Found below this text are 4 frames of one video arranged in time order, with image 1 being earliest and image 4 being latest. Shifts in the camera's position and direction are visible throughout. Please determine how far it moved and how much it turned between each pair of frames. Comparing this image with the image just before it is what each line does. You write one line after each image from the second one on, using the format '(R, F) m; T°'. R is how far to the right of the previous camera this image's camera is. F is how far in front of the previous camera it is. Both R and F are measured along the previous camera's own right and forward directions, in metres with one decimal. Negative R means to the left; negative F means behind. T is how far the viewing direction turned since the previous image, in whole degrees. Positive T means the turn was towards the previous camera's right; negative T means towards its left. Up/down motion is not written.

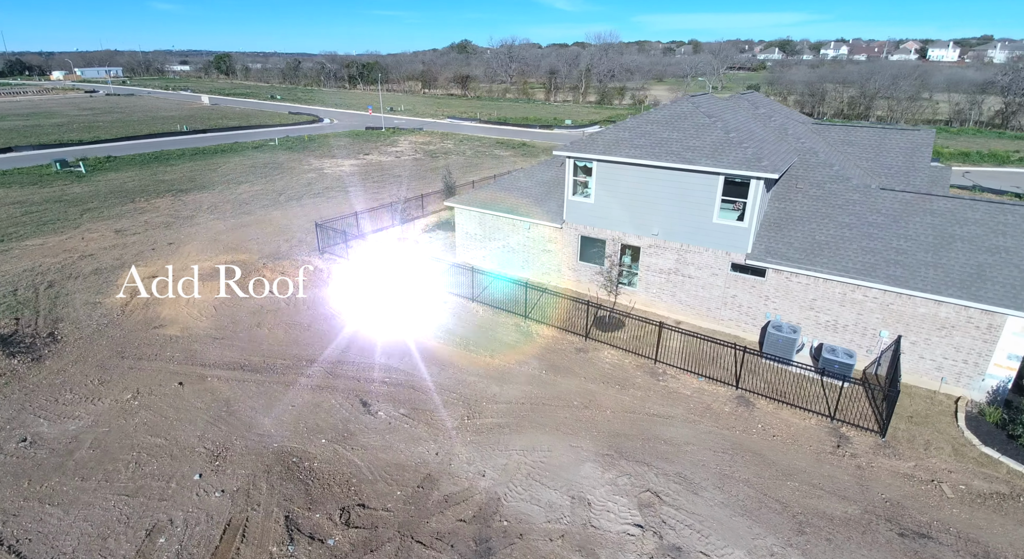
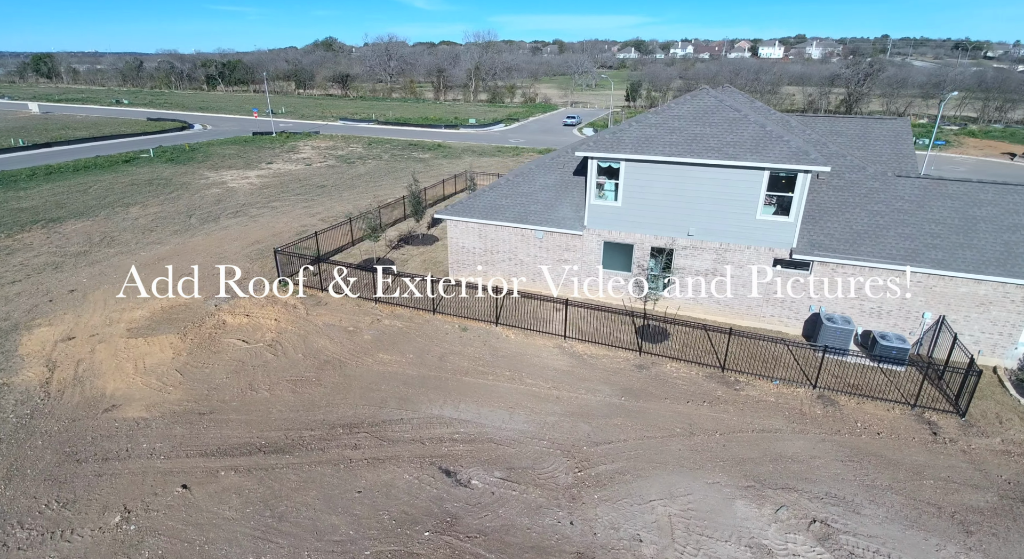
(-4.1, +2.2) m; +12°
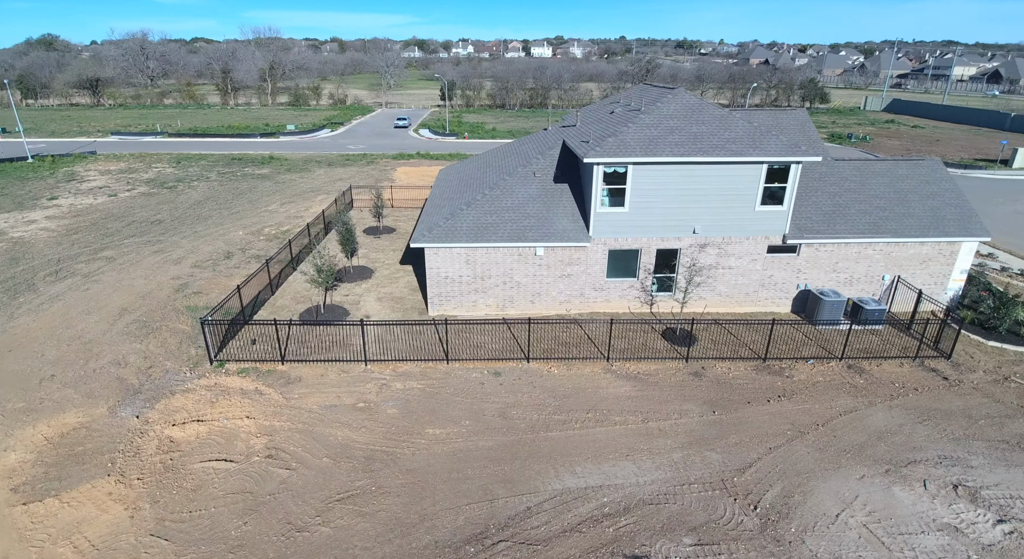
(-5.3, +2.8) m; +20°
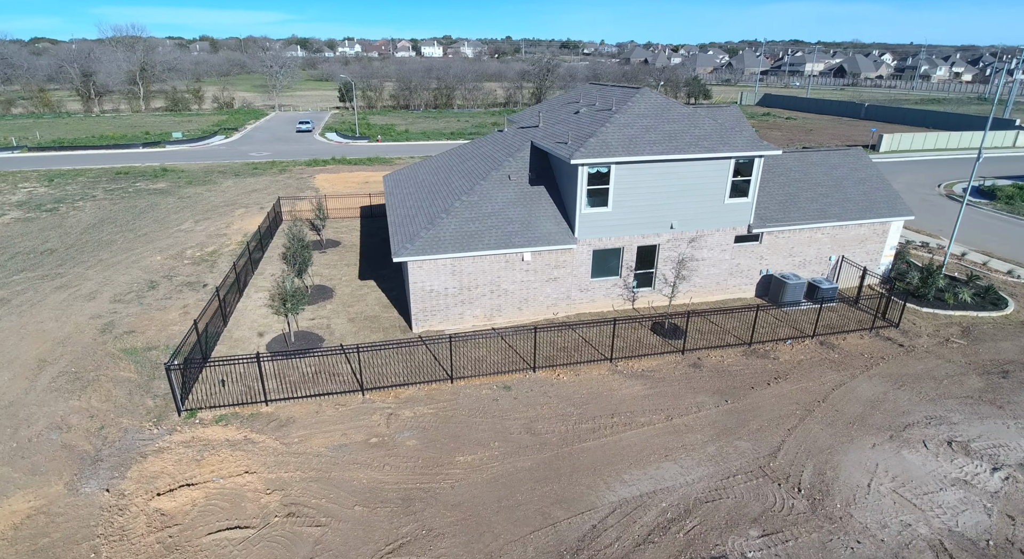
(-2.3, +0.7) m; +10°
